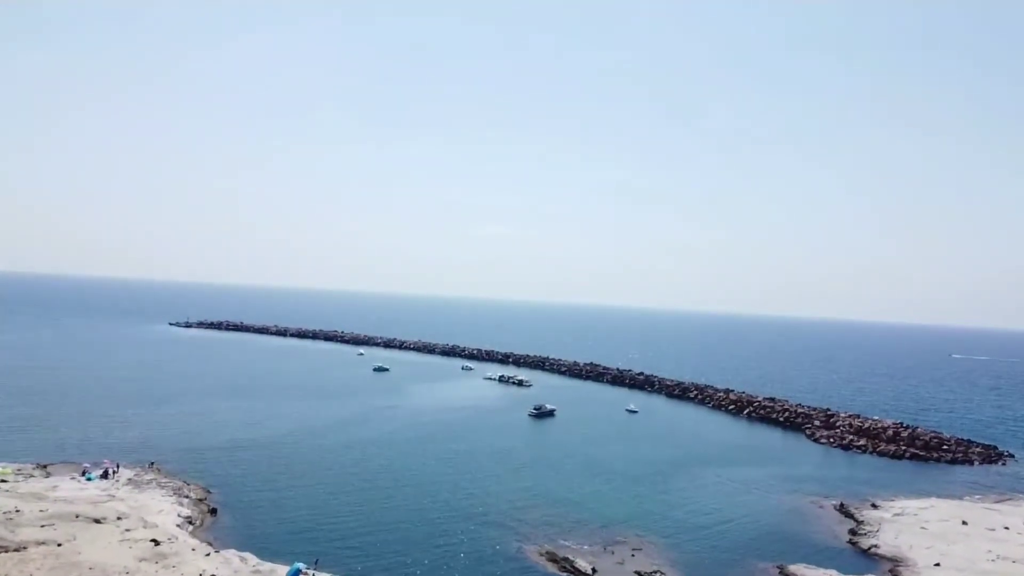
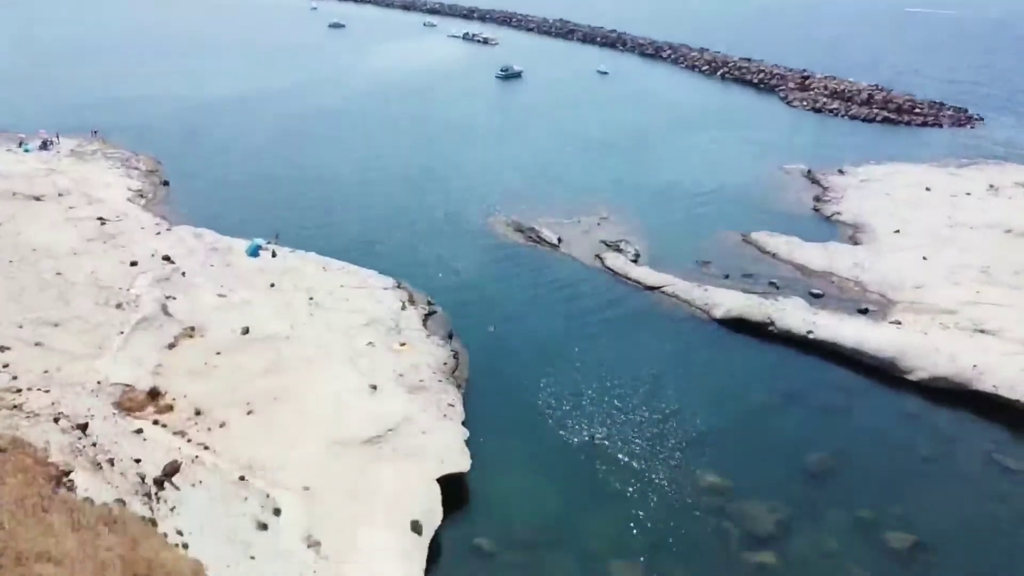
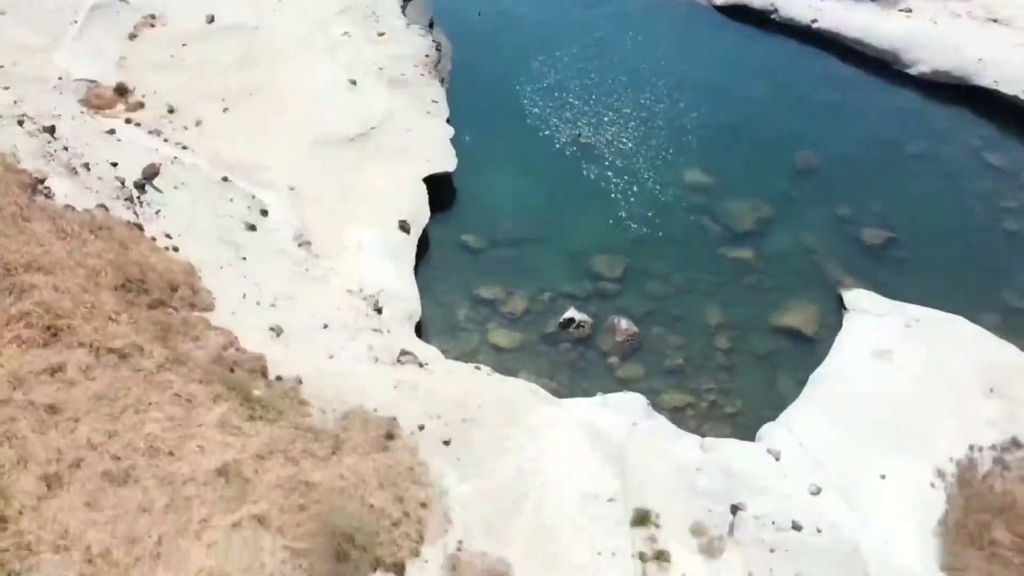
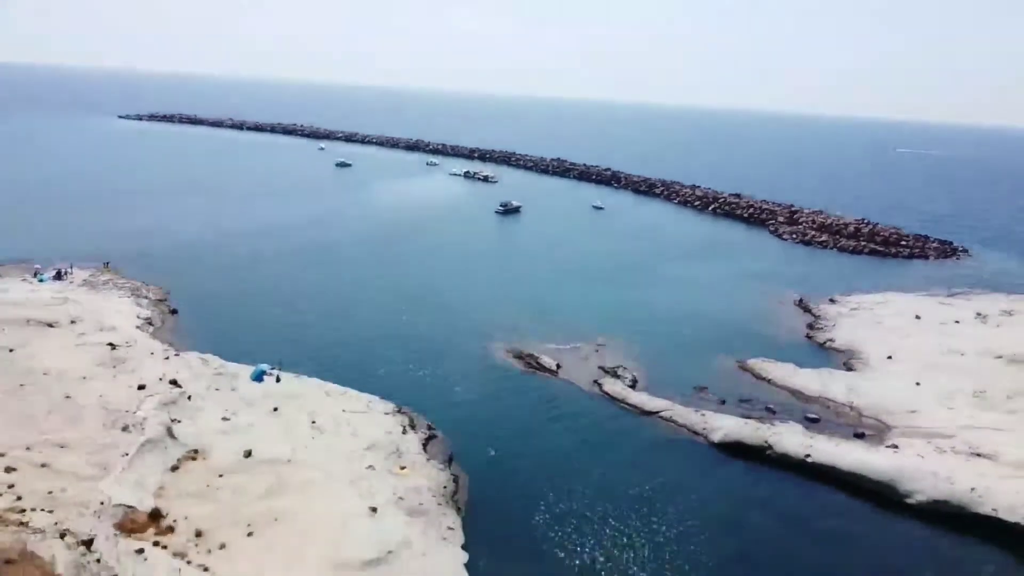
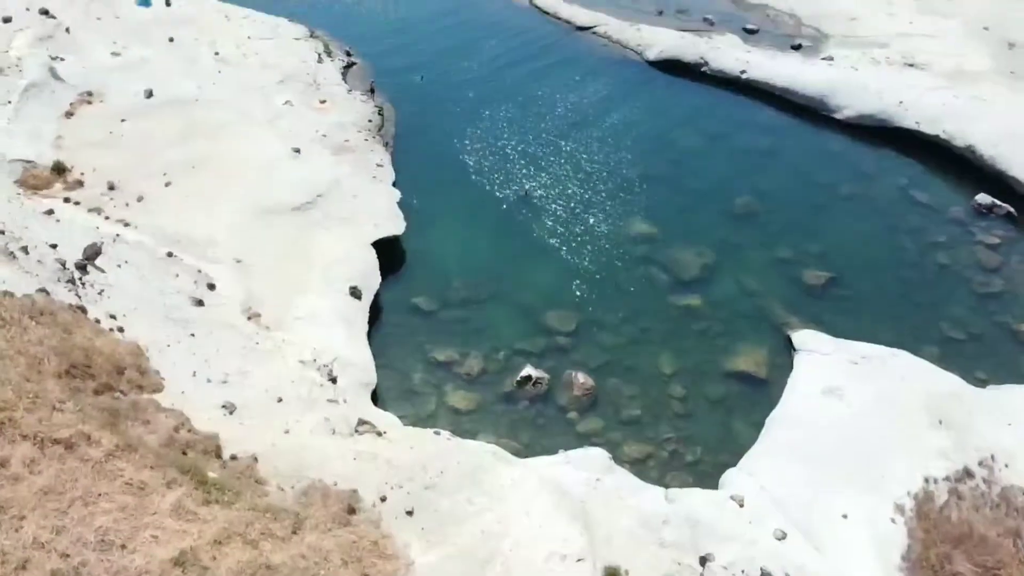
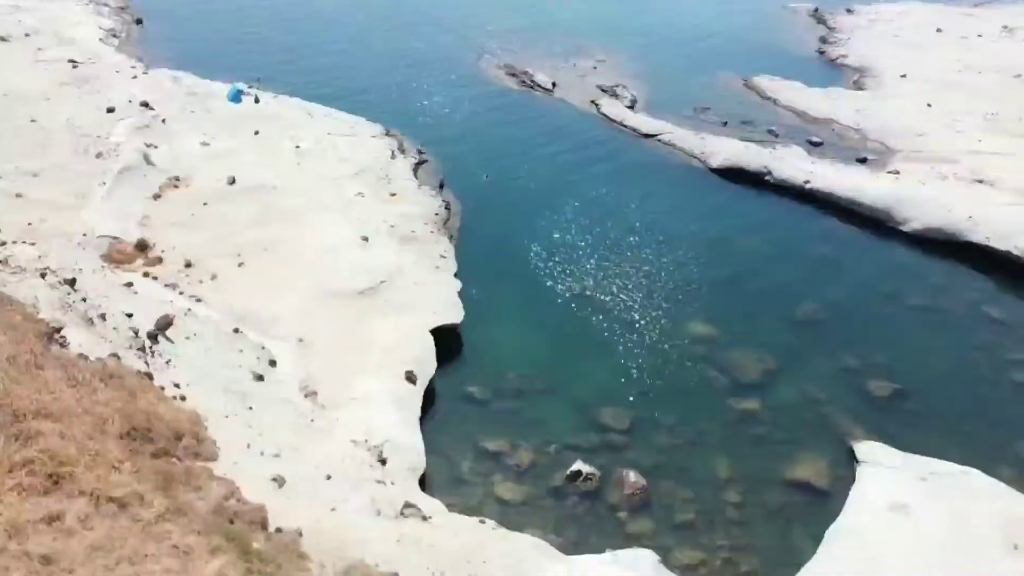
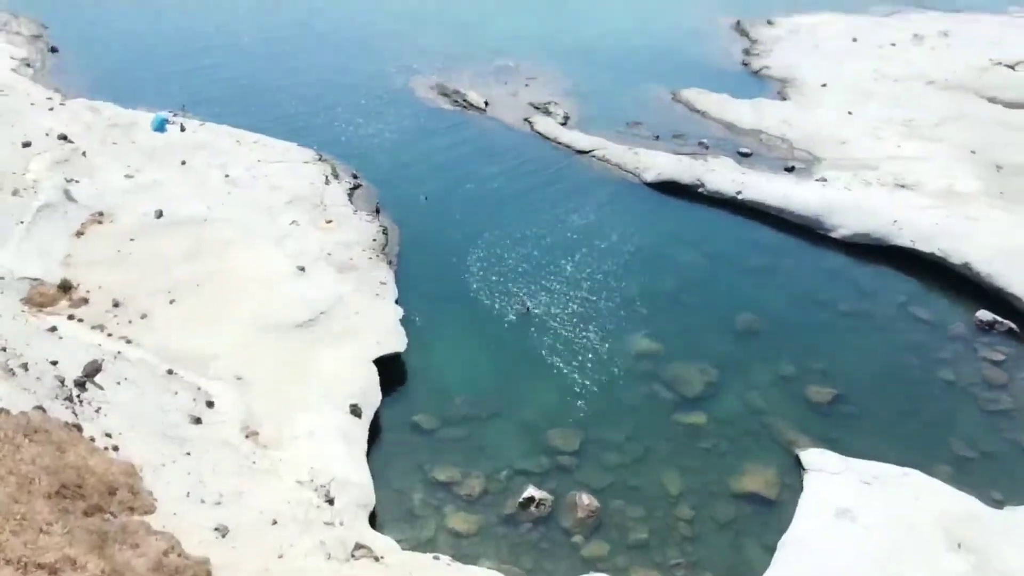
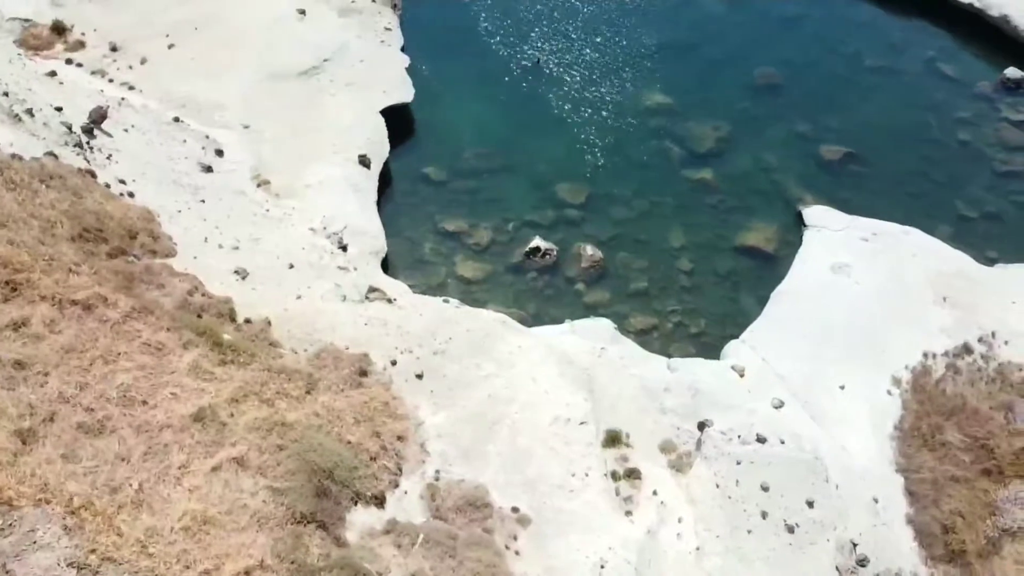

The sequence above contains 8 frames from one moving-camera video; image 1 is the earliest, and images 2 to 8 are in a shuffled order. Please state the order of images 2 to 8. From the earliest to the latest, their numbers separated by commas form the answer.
4, 2, 6, 3, 8, 5, 7
